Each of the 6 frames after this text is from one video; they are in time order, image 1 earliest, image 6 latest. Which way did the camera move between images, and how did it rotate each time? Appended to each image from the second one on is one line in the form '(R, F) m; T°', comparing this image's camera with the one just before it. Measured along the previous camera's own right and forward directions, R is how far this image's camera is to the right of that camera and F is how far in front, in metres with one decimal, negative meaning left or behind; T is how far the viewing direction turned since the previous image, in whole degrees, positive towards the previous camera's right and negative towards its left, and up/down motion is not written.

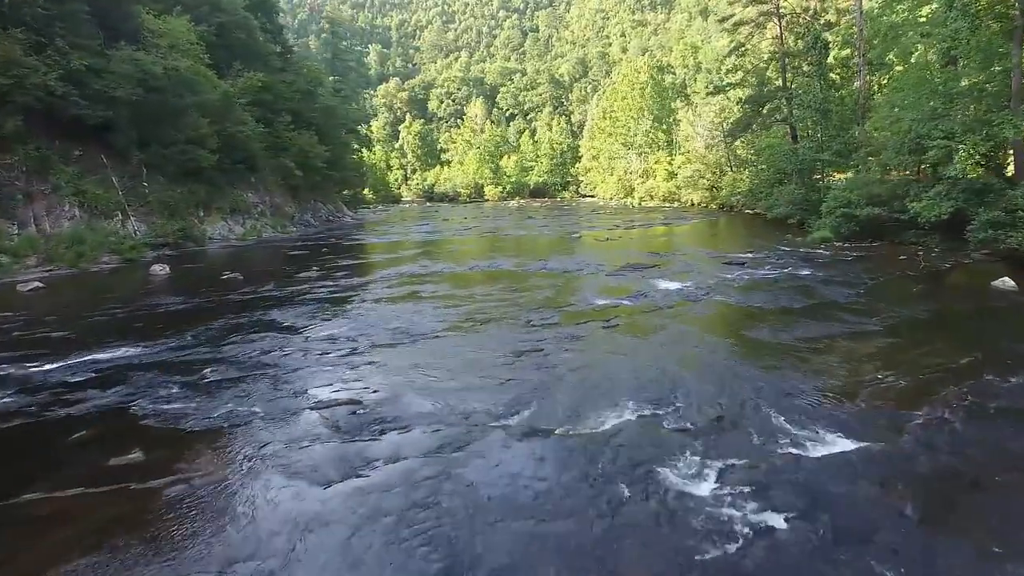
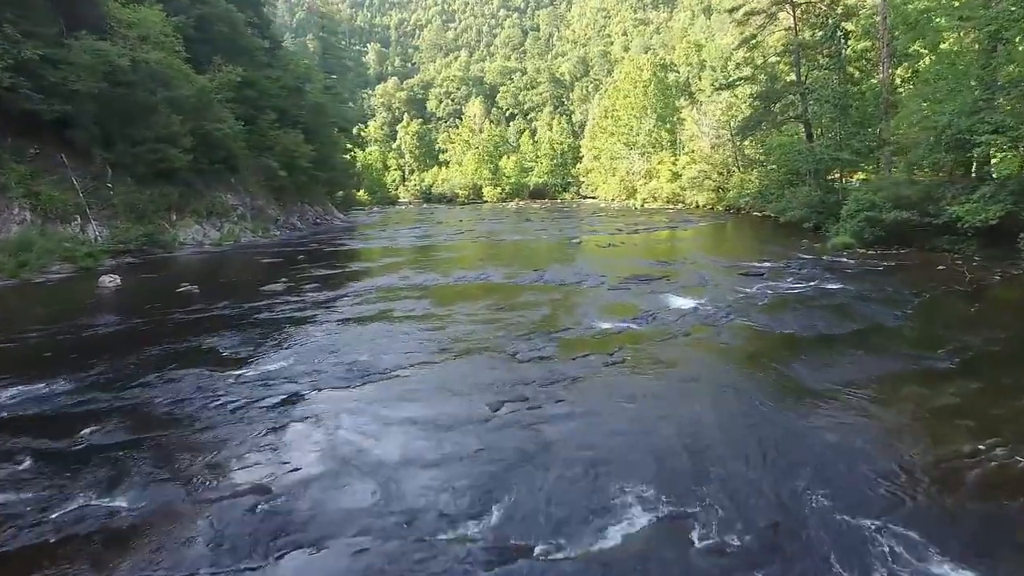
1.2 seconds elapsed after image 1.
(+0.2, +1.8) m; 0°
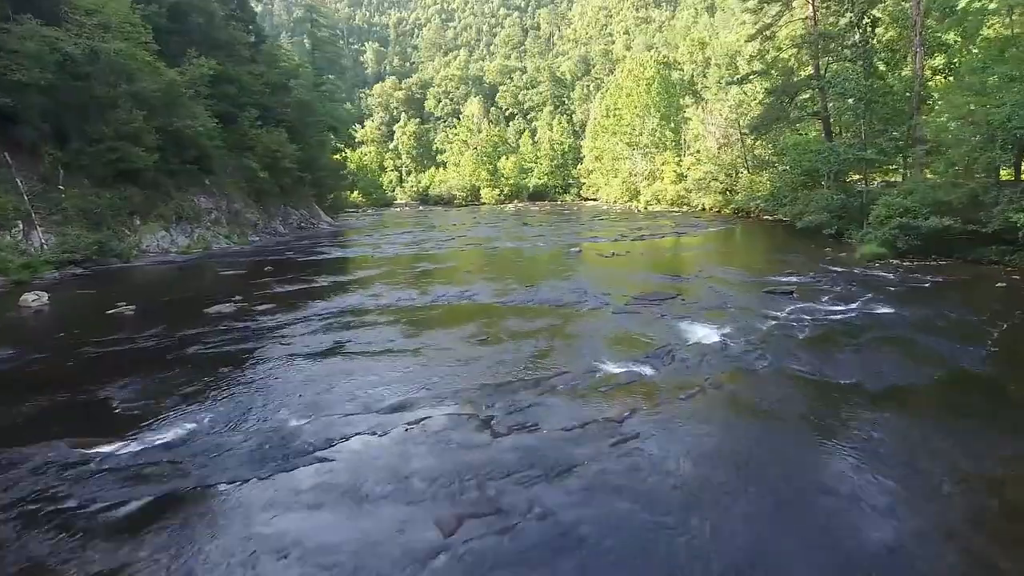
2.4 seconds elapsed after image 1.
(+0.2, +2.1) m; 0°
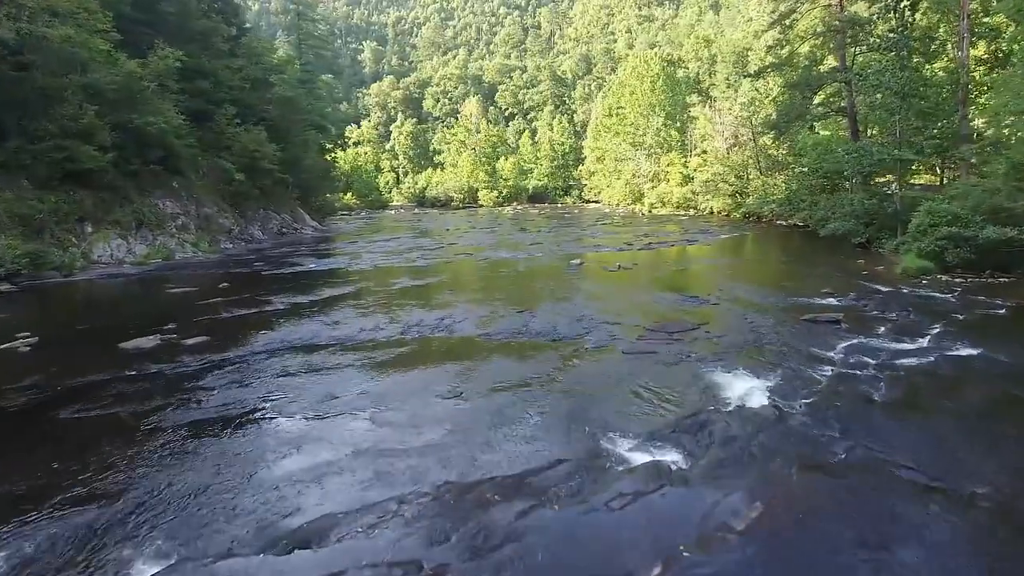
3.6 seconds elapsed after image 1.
(+0.1, +2.4) m; 0°
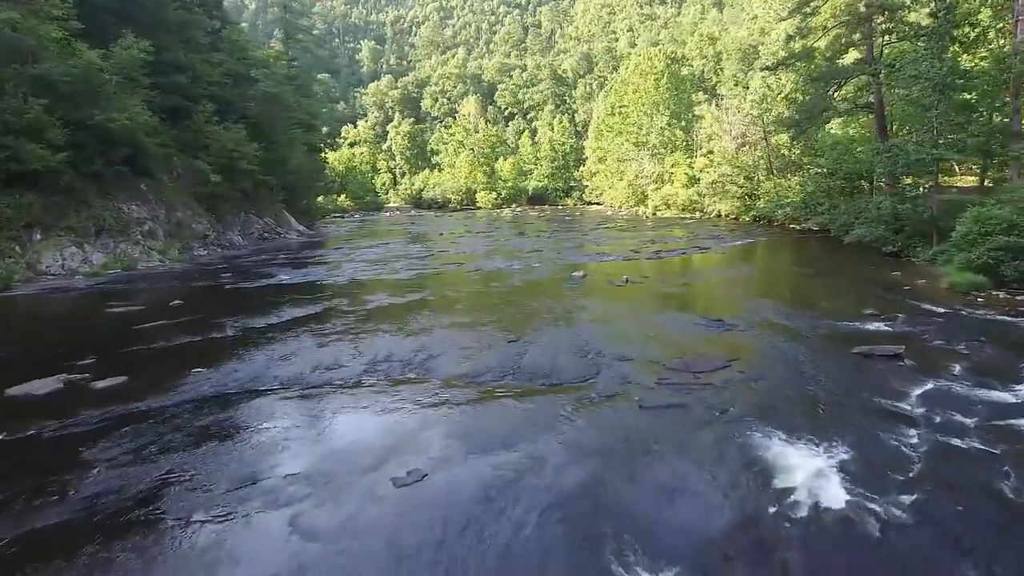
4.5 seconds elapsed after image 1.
(+0.1, +2.0) m; 0°
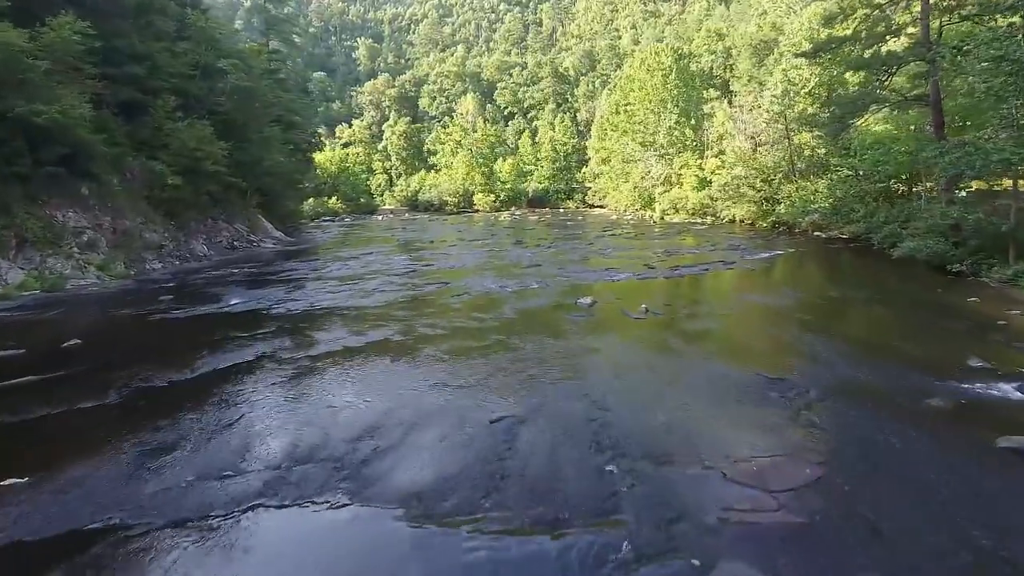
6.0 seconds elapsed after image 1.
(+0.1, +3.1) m; 0°
